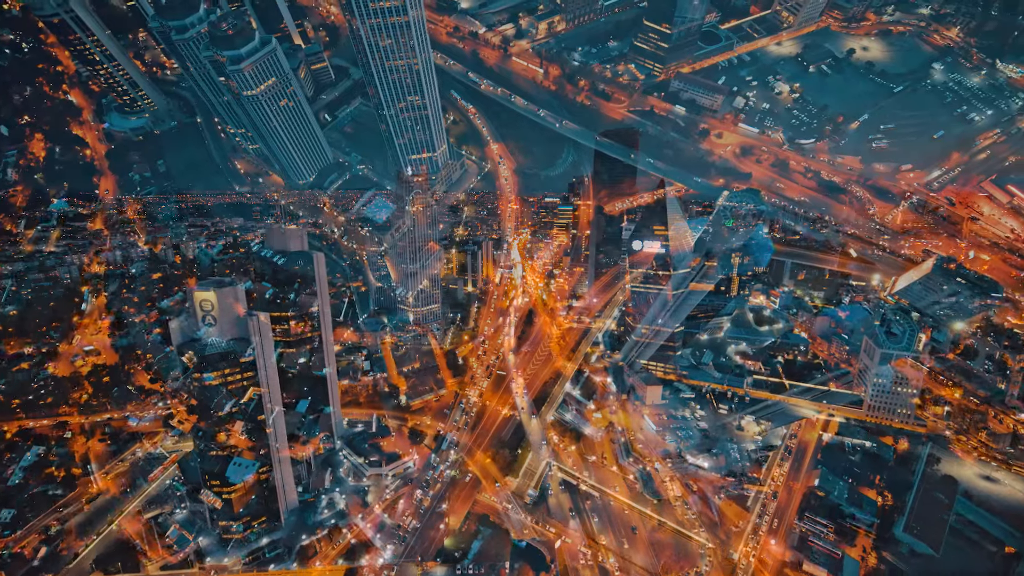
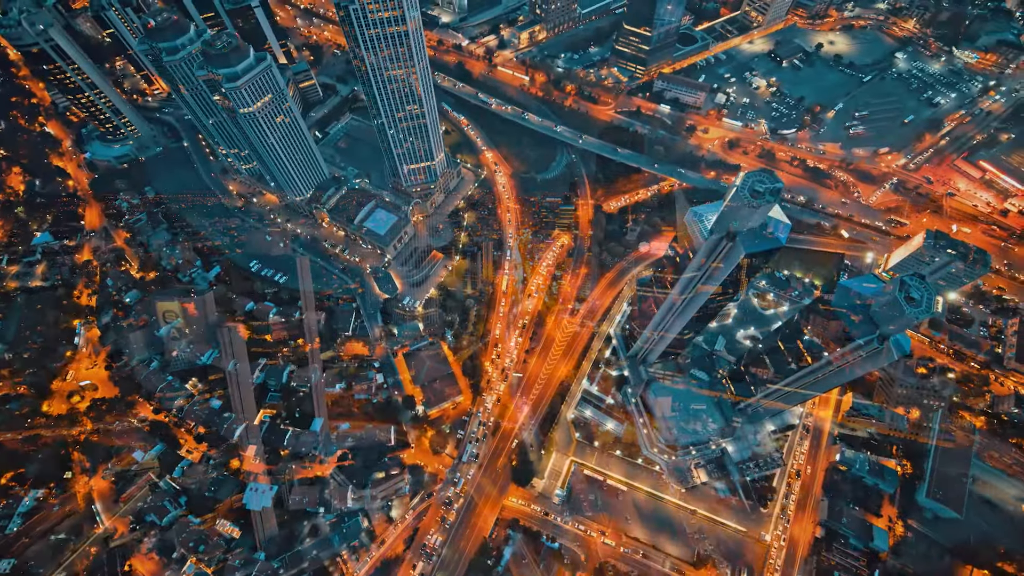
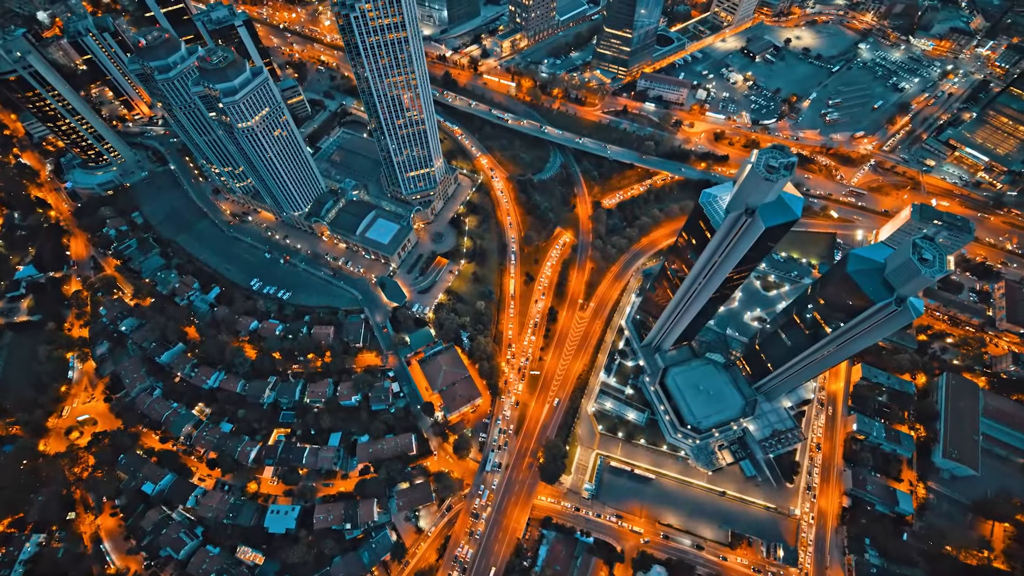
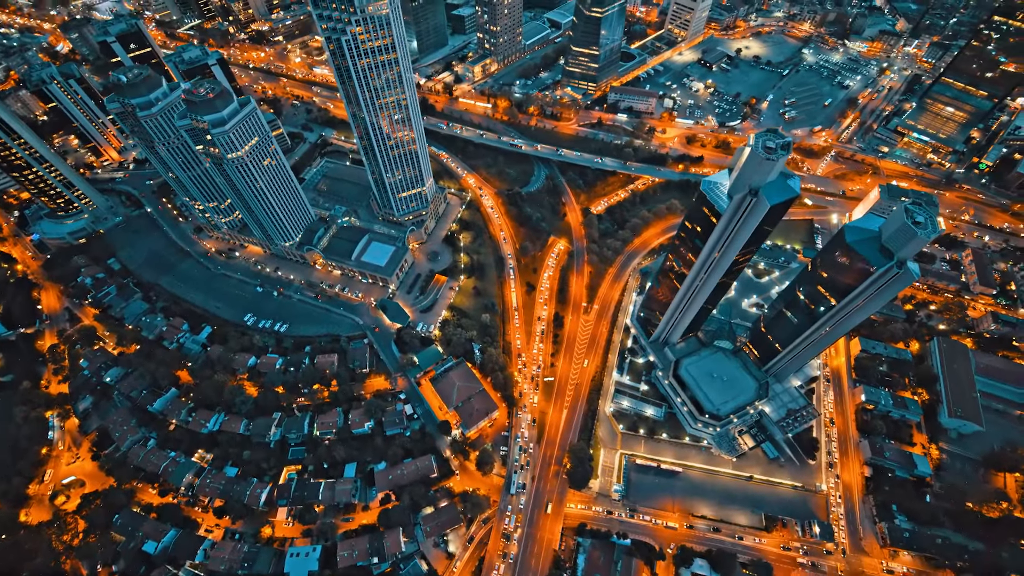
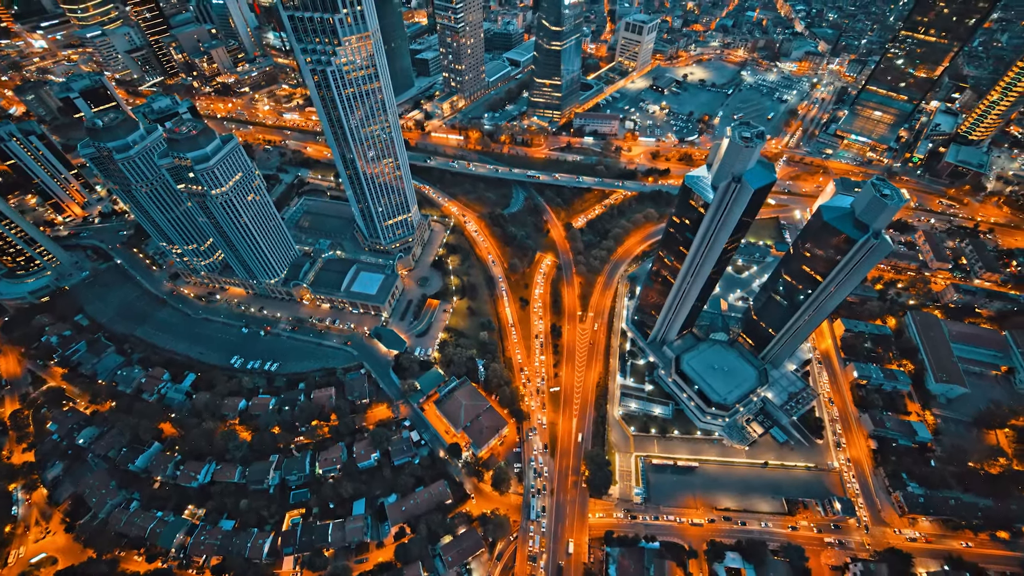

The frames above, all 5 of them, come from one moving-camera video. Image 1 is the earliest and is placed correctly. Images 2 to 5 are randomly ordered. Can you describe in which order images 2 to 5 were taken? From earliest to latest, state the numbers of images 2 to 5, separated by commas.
2, 3, 4, 5
